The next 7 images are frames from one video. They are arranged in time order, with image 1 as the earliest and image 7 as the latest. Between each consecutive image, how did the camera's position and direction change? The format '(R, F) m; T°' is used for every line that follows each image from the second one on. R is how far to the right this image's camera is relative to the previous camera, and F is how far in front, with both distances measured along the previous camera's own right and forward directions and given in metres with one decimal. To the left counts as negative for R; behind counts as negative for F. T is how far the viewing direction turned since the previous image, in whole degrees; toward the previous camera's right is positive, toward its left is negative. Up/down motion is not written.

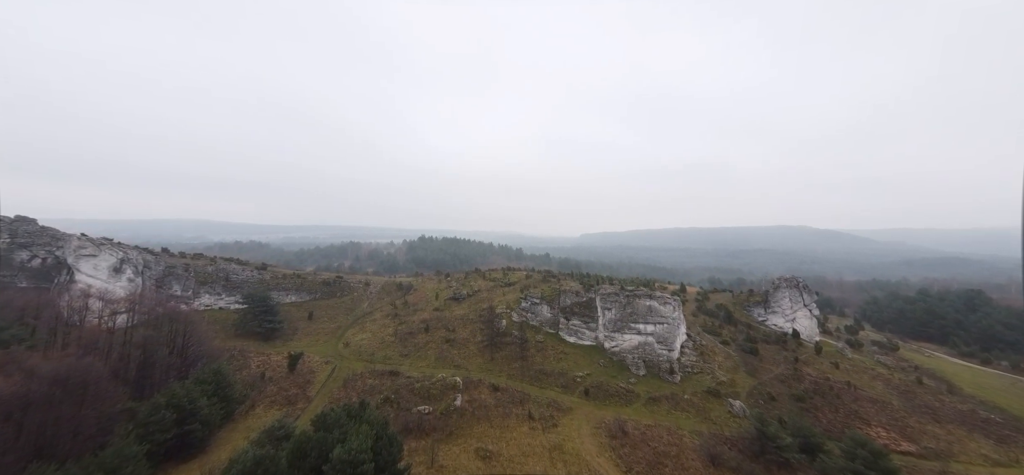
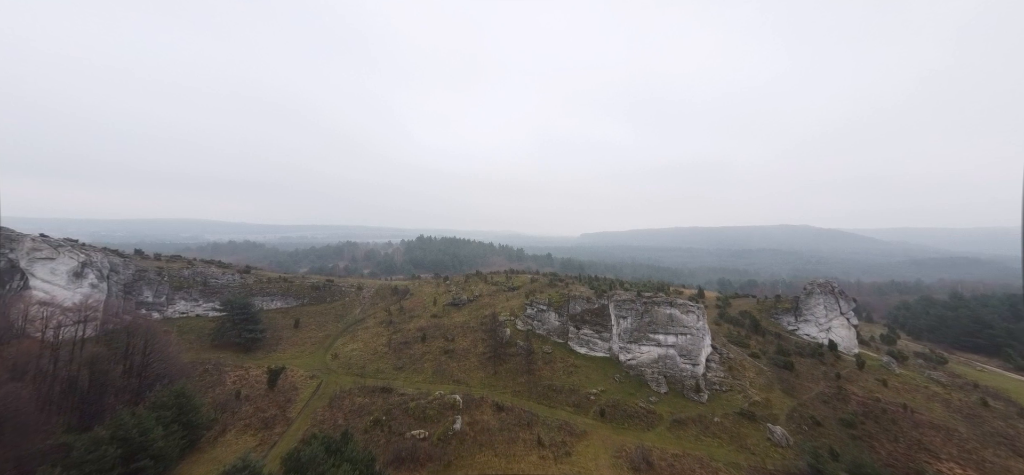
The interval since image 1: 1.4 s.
(-0.6, +3.9) m; 0°
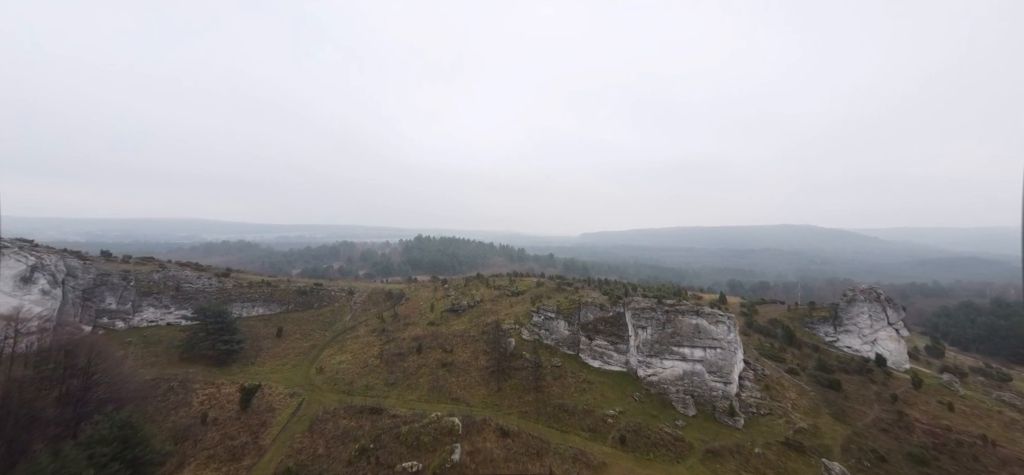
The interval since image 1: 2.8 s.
(-0.5, +4.1) m; 0°
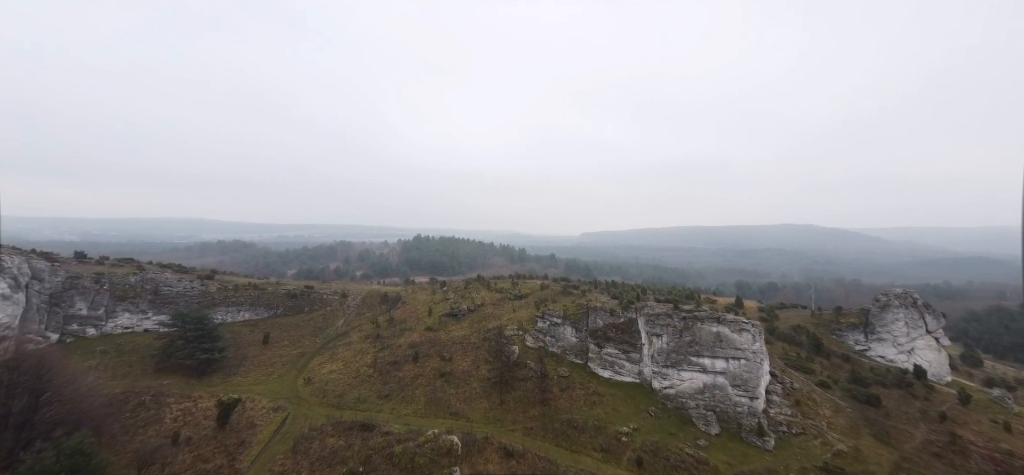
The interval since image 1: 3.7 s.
(-0.3, +2.7) m; 0°
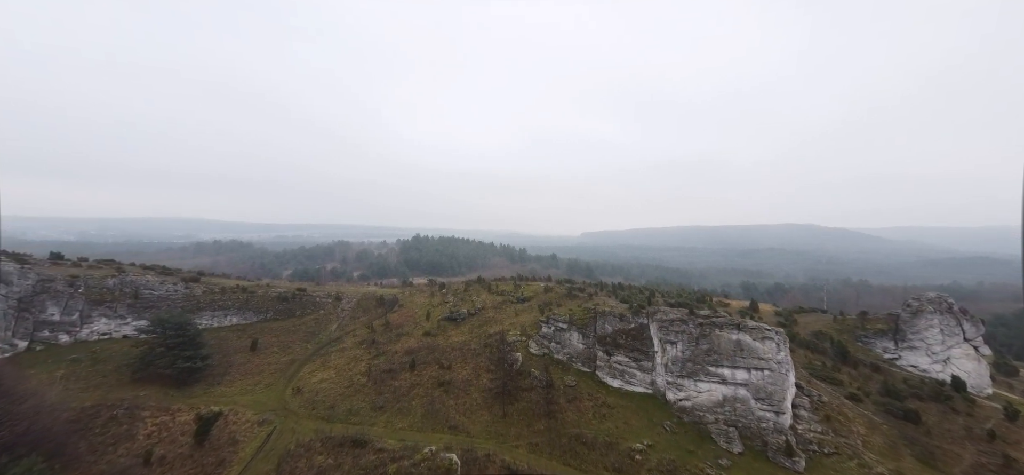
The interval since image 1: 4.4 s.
(-0.3, +2.2) m; 0°
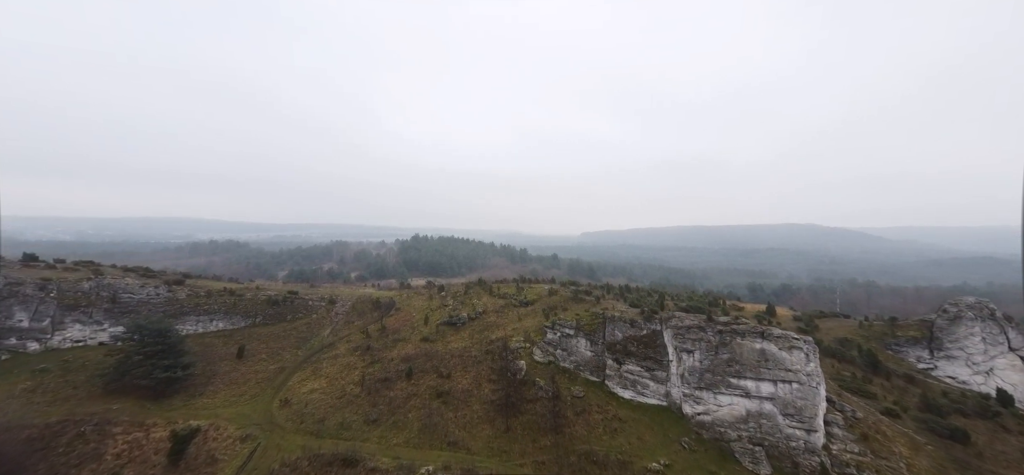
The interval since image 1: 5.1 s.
(-0.3, +2.2) m; 0°
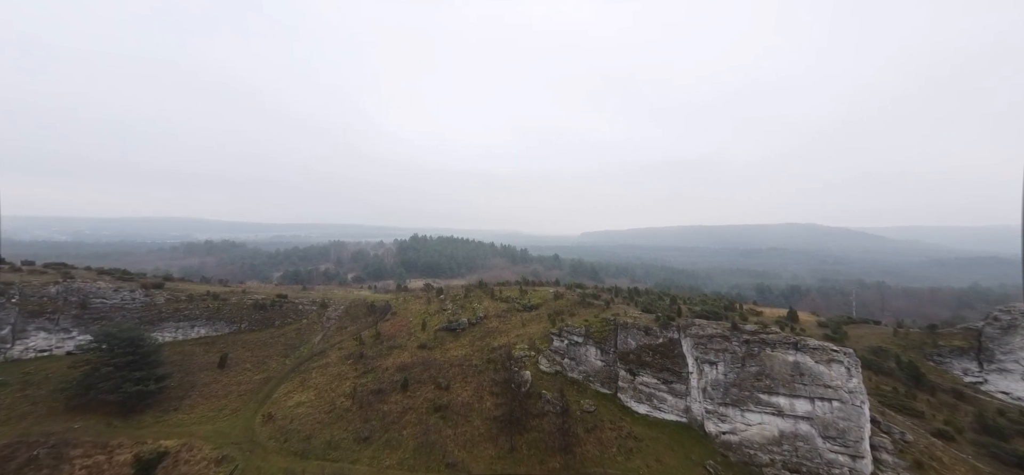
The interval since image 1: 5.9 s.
(-0.3, +2.5) m; 0°
